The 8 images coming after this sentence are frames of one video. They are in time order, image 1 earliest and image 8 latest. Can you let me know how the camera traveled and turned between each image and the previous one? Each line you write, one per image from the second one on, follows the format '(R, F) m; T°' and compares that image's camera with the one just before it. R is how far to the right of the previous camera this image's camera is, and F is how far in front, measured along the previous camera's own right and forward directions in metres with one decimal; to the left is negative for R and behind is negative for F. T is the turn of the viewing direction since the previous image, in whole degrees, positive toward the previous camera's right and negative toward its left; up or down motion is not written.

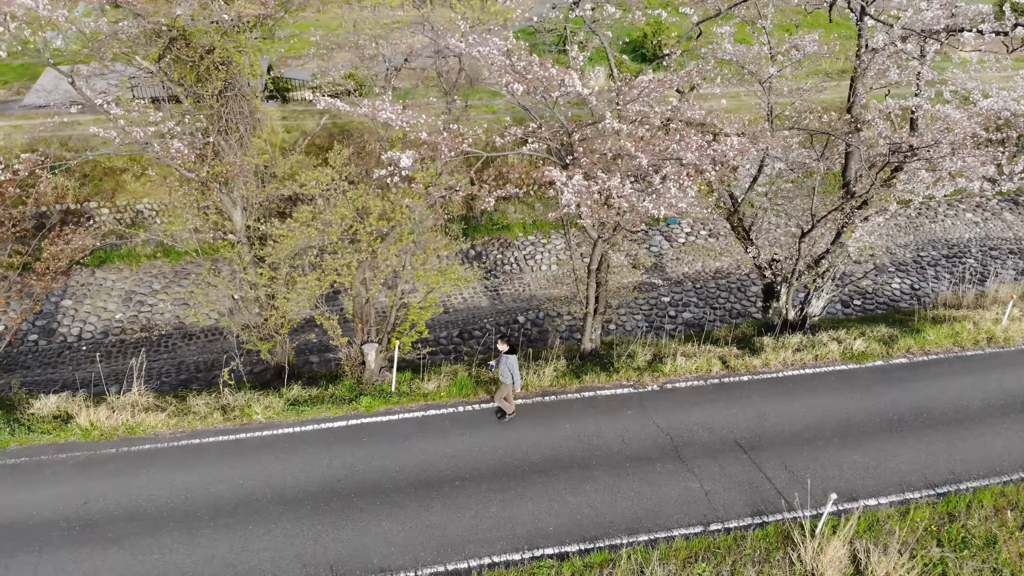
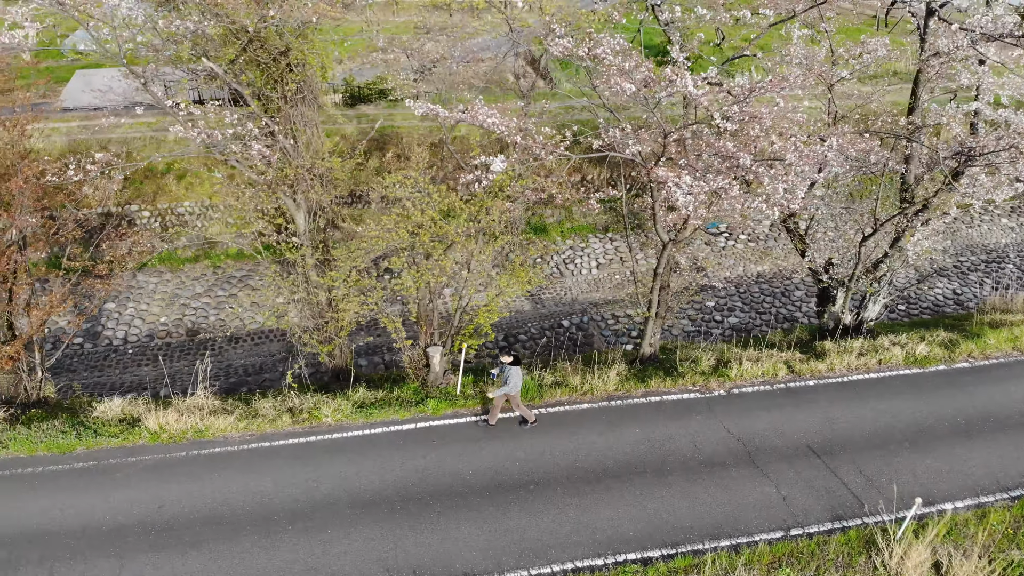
(-1.2, +0.1) m; 0°
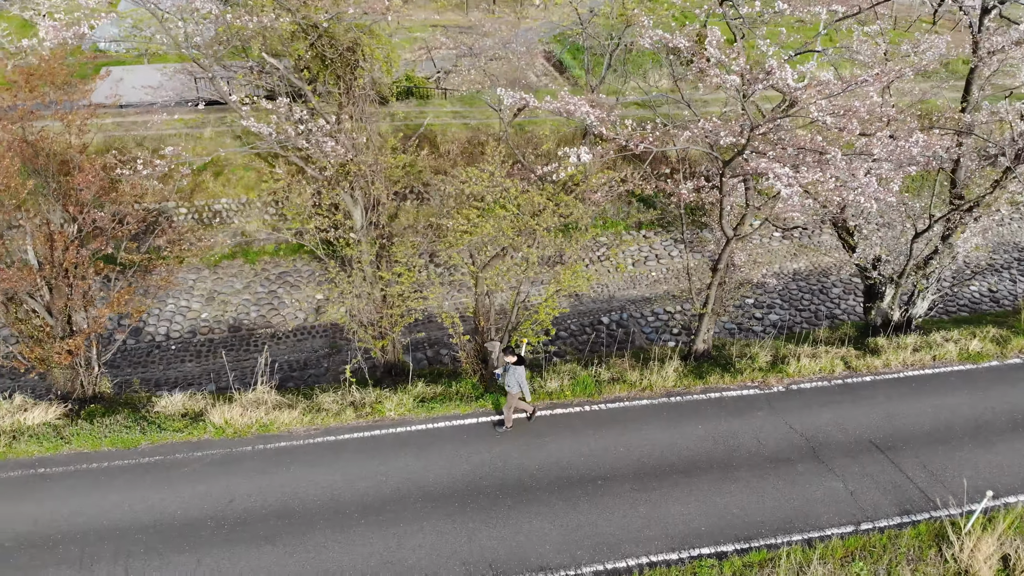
(-1.1, 0.0) m; 0°
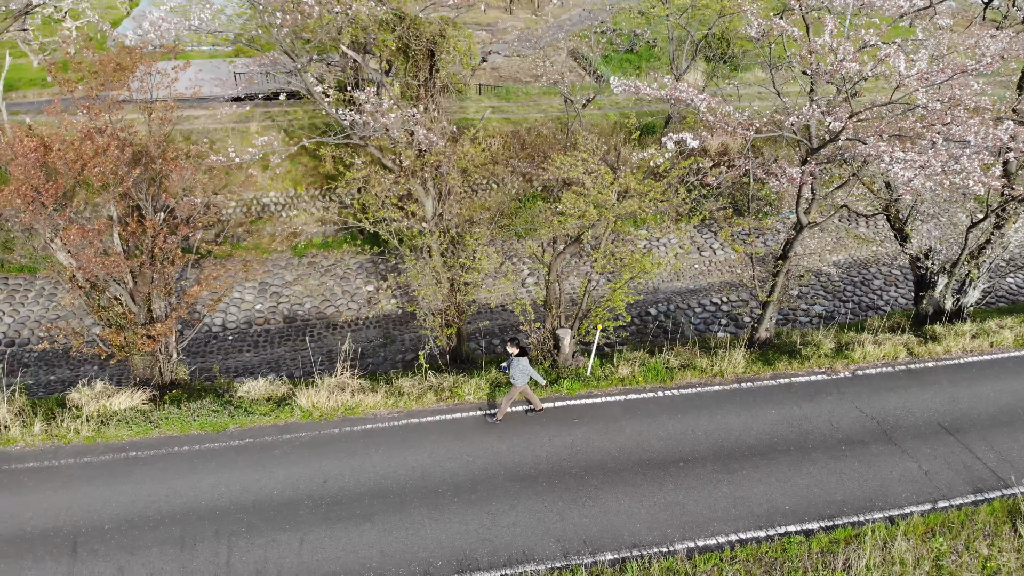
(-1.4, -0.2) m; +1°
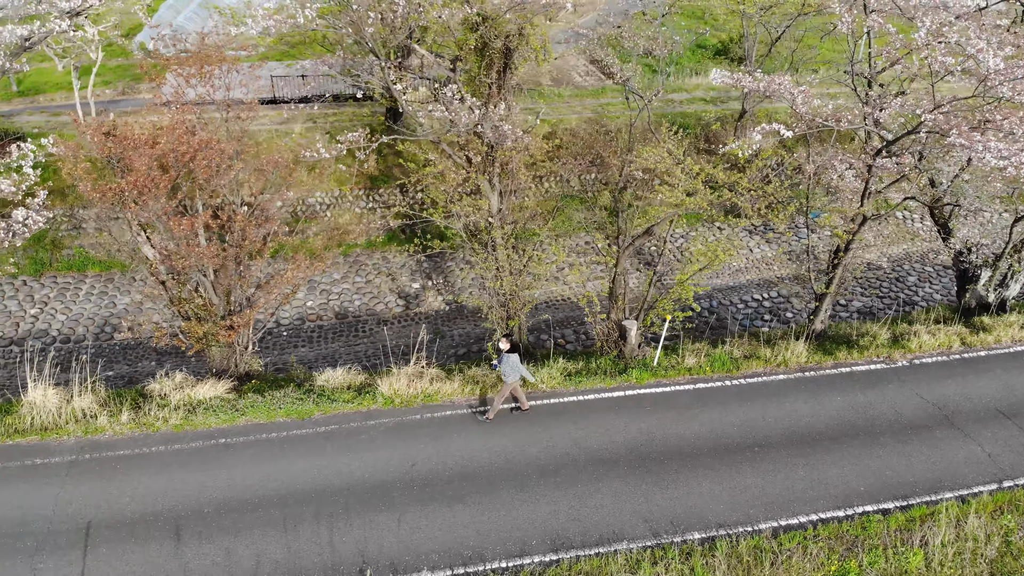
(-1.5, -0.3) m; +1°
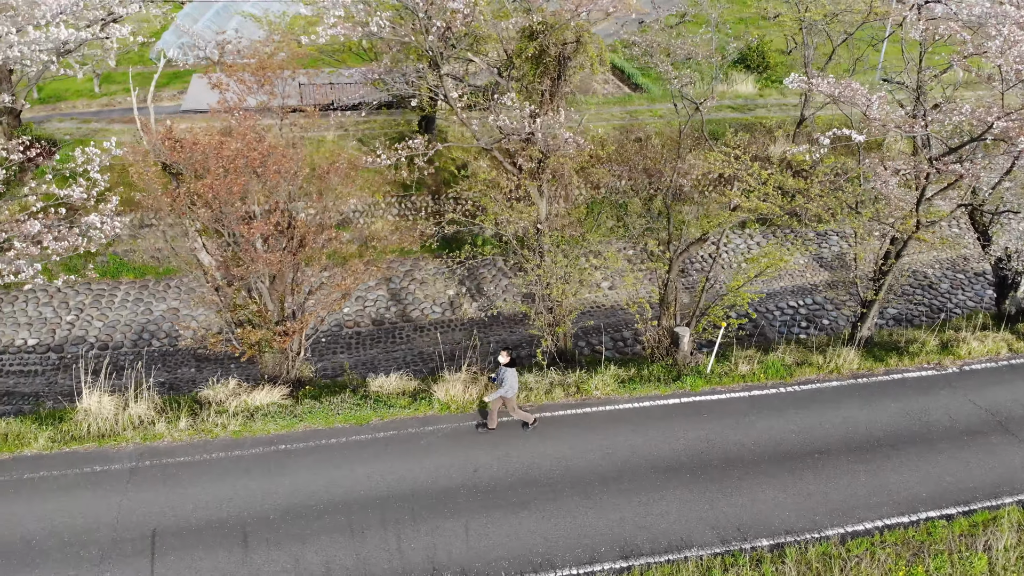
(-1.0, 0.0) m; 0°
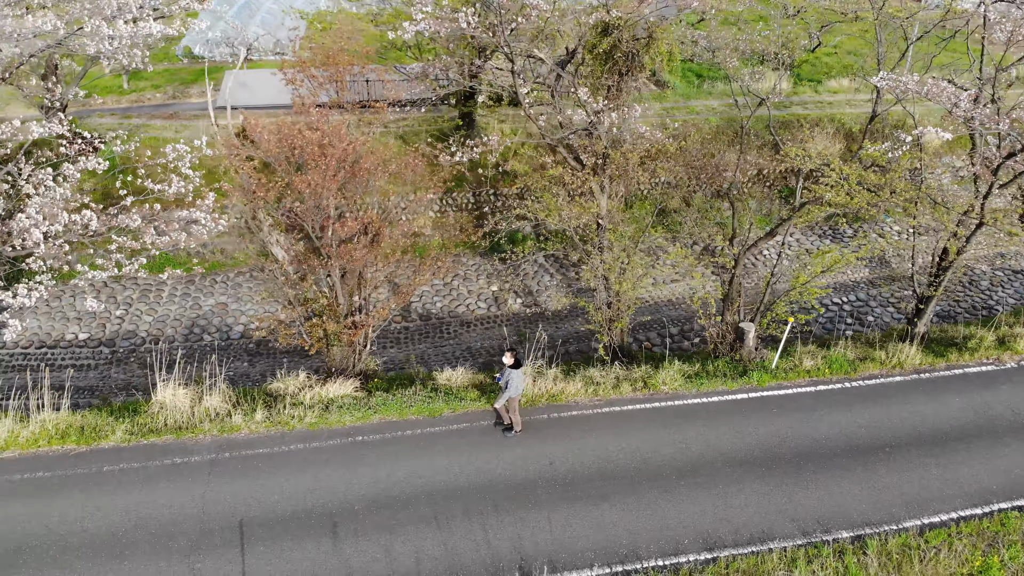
(-1.3, -0.1) m; 0°
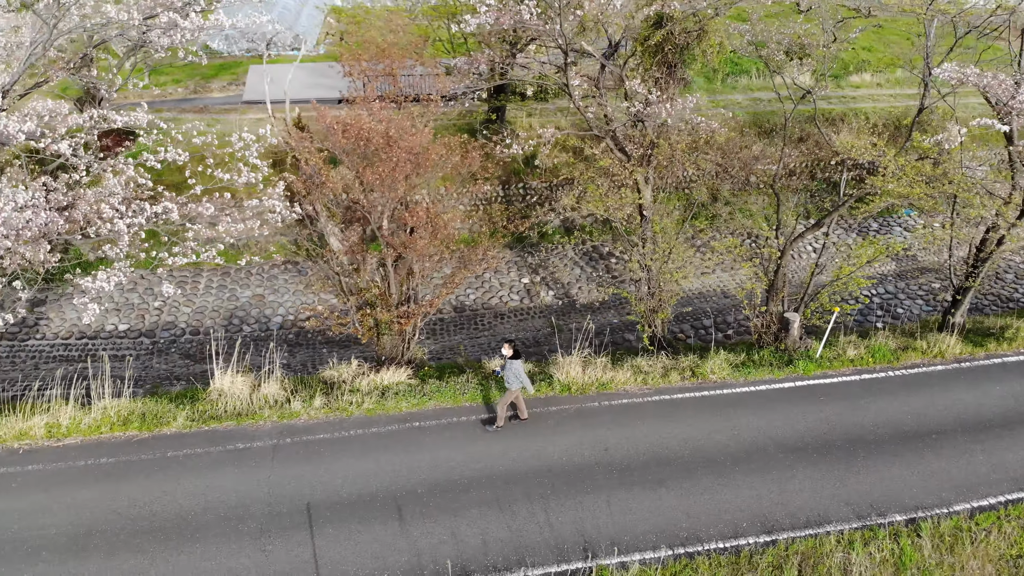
(-1.0, -0.2) m; 0°
